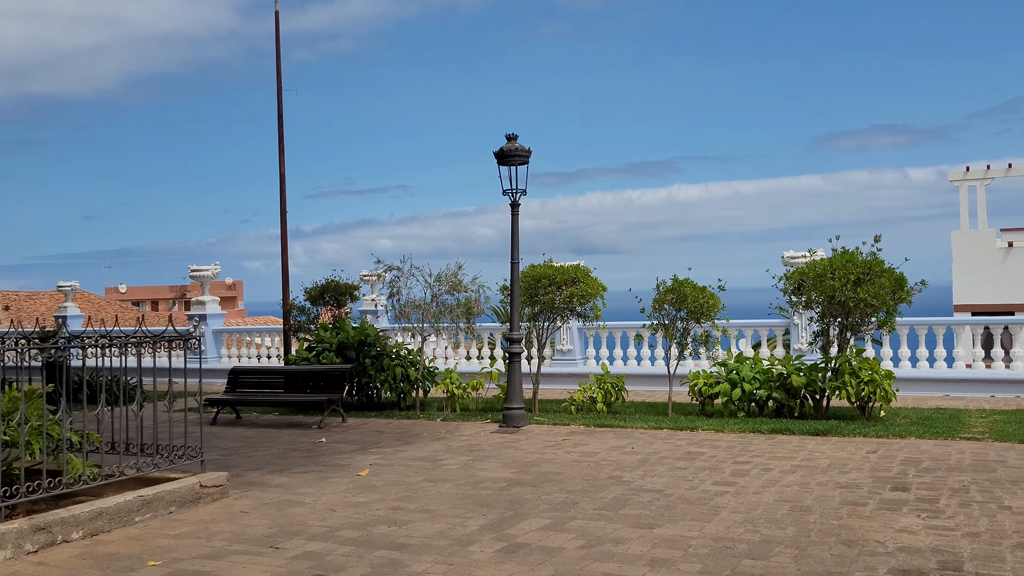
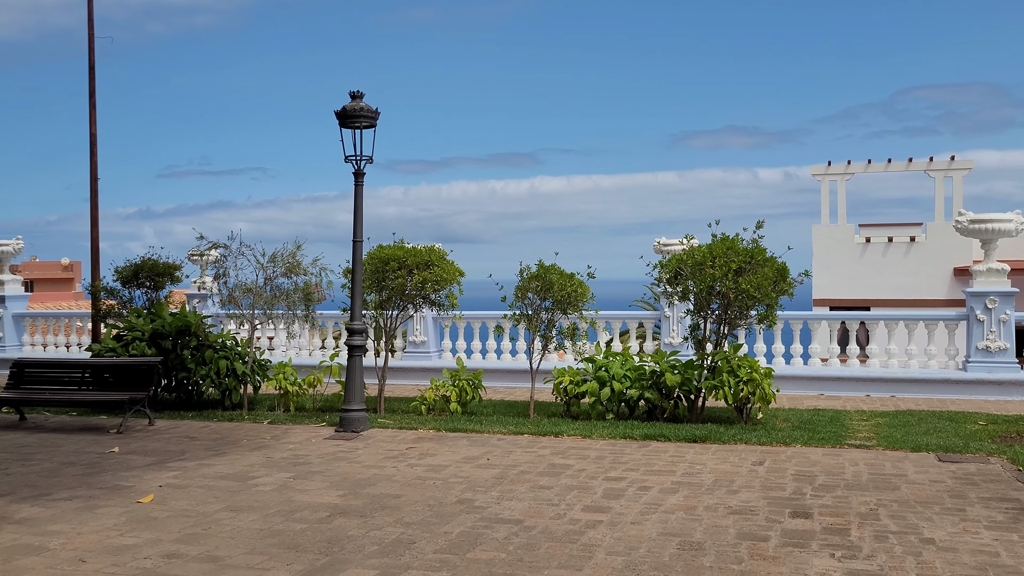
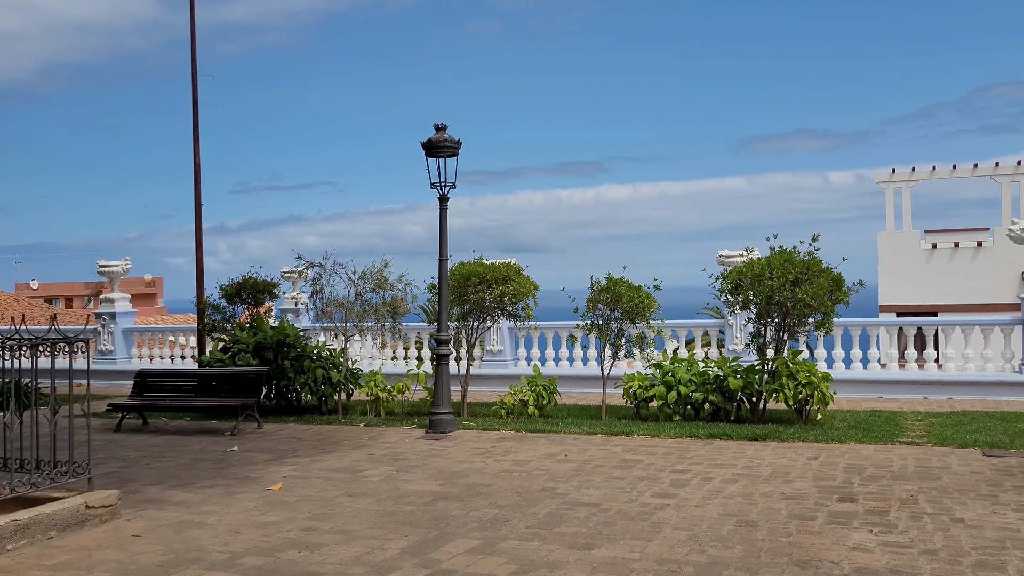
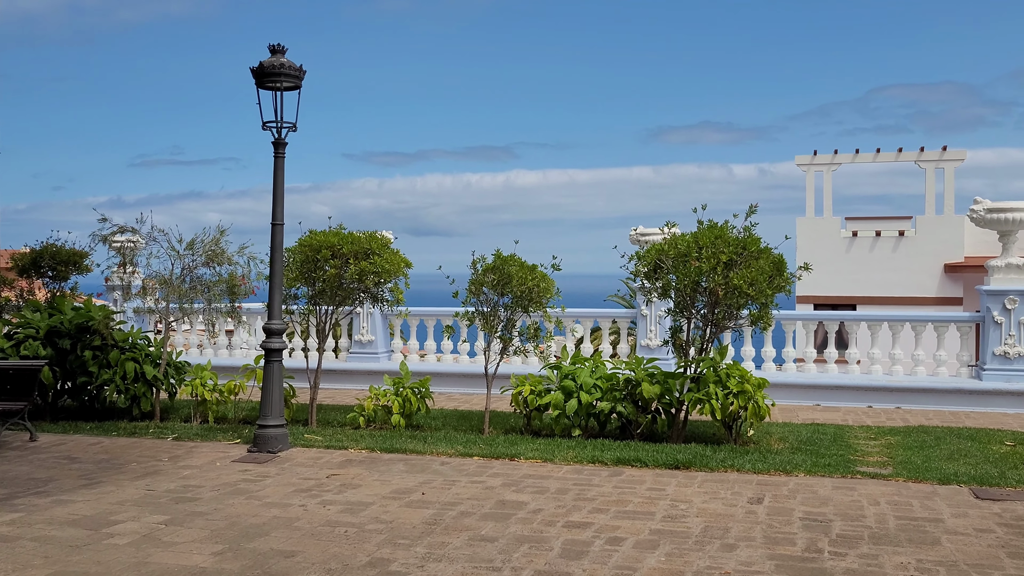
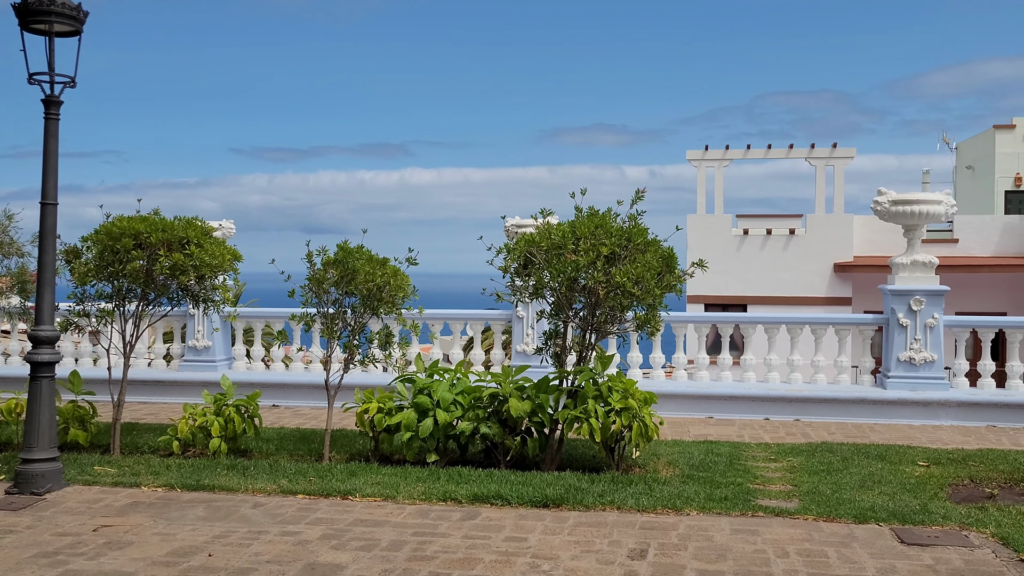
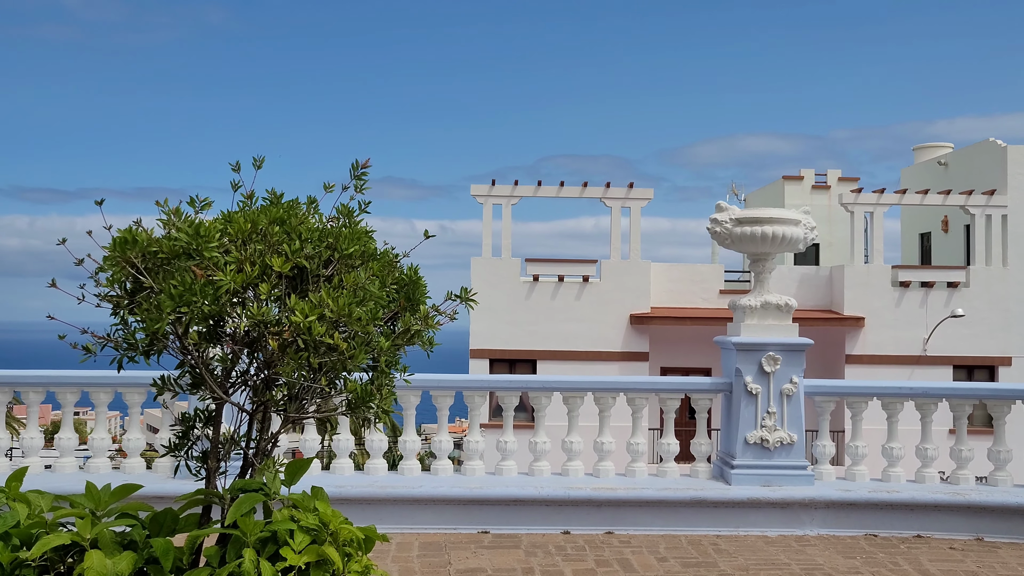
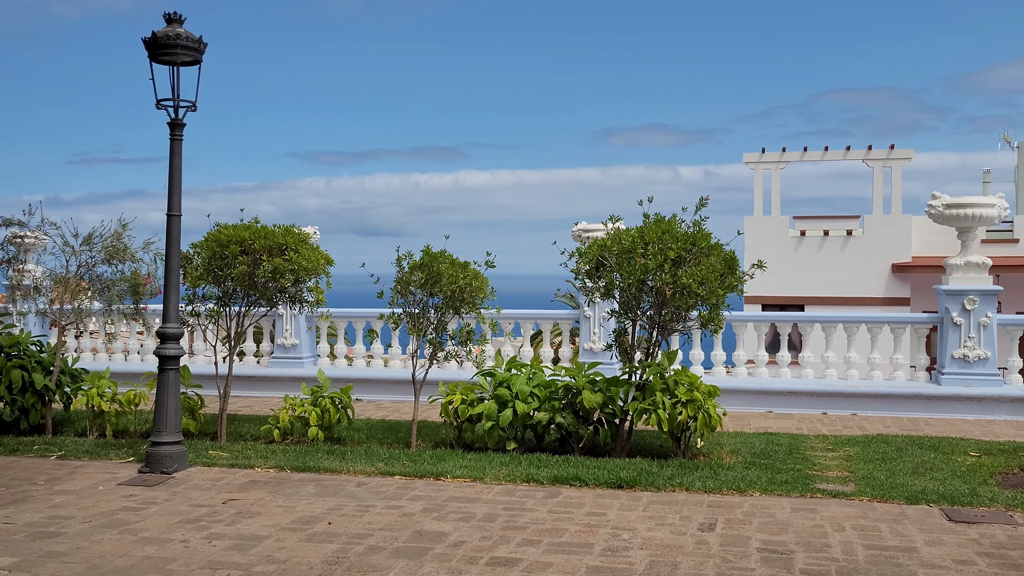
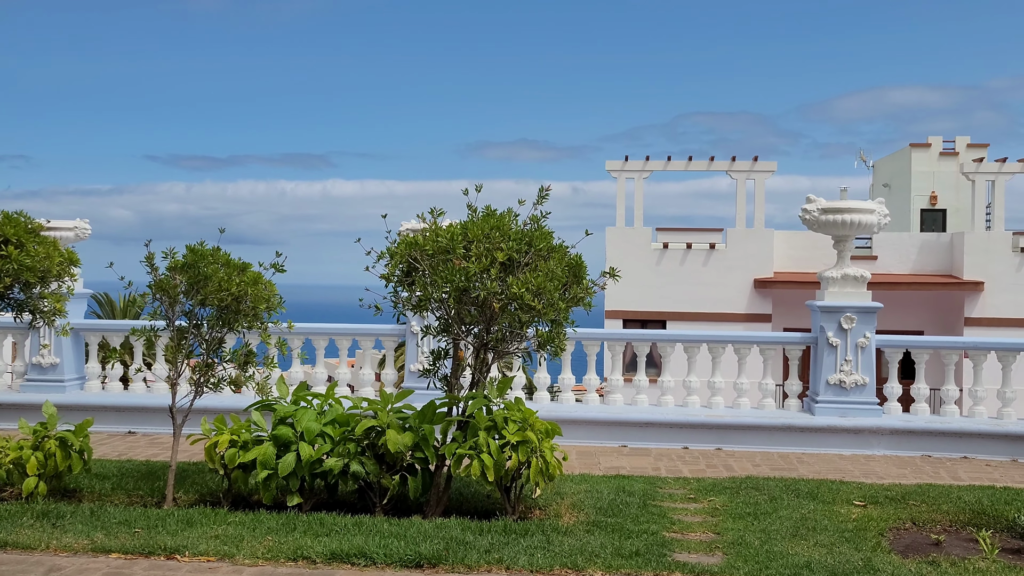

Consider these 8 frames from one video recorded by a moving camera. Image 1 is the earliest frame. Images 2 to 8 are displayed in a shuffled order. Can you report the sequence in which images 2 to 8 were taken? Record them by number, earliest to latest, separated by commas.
3, 2, 4, 7, 5, 8, 6
